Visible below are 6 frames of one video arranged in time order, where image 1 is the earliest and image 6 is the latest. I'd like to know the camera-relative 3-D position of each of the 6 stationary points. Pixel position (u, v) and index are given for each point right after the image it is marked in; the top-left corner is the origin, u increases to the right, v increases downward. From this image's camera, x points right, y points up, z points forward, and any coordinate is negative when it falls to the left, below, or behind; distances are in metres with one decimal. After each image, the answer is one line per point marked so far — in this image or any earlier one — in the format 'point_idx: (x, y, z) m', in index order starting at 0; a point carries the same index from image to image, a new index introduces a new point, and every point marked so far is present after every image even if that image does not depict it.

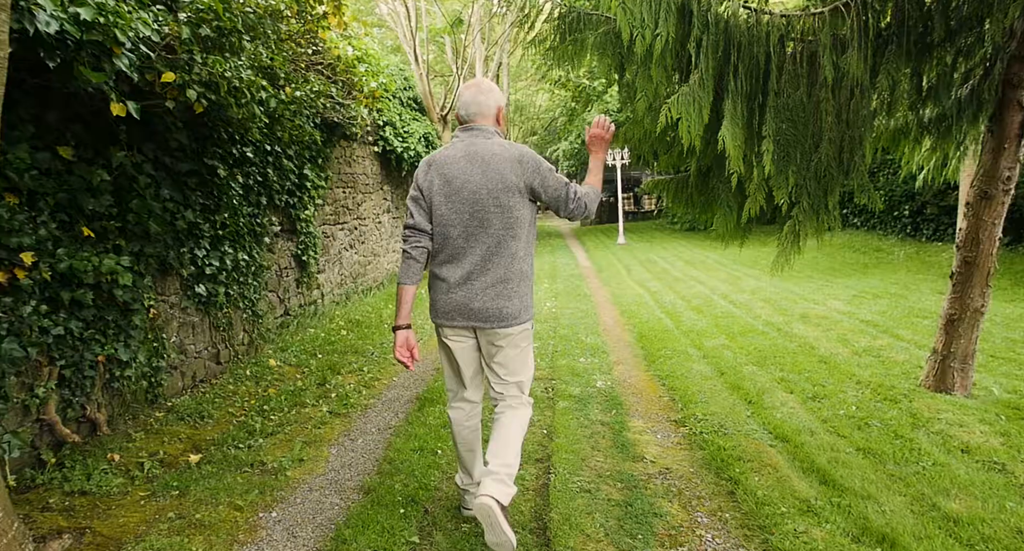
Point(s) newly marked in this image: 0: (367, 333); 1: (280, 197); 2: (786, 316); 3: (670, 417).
0: (-1.5, -0.6, +6.1) m
1: (-2.1, +0.7, +5.6) m
2: (+2.9, -0.4, +6.3) m
3: (+1.0, -0.9, +3.9) m
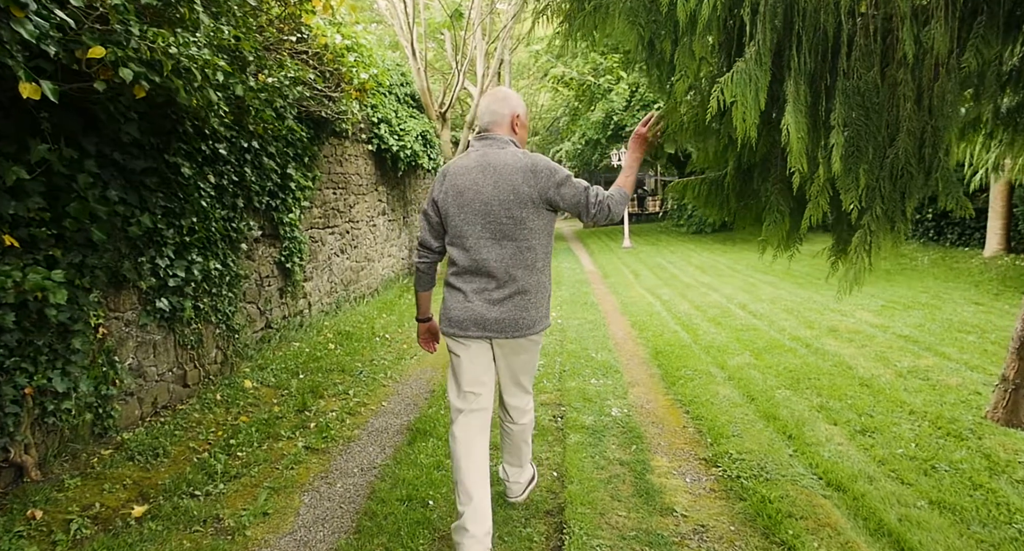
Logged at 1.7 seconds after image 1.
0: (-1.4, -0.7, +5.6) m
1: (-2.1, +0.6, +5.1) m
2: (+2.9, -0.5, +5.8) m
3: (+1.0, -1.0, +3.3) m
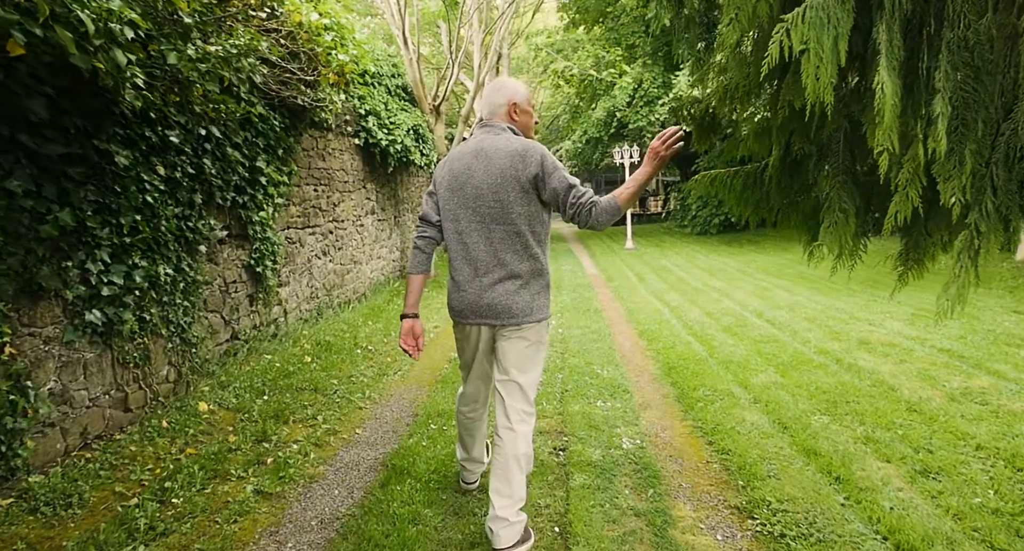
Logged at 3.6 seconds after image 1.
0: (-1.5, -0.7, +5.1) m
1: (-2.1, +0.6, +4.5) m
2: (+2.9, -0.6, +5.2) m
3: (+1.0, -1.0, +2.8) m
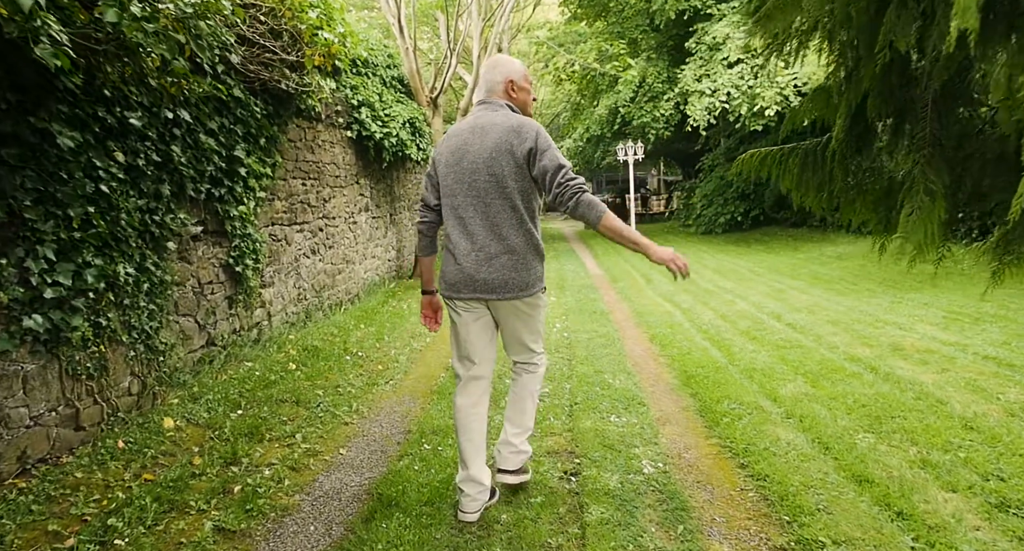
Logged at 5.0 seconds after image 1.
0: (-1.5, -0.7, +4.6) m
1: (-2.1, +0.6, +4.1) m
2: (+2.9, -0.6, +4.8) m
3: (+1.0, -1.0, +2.3) m
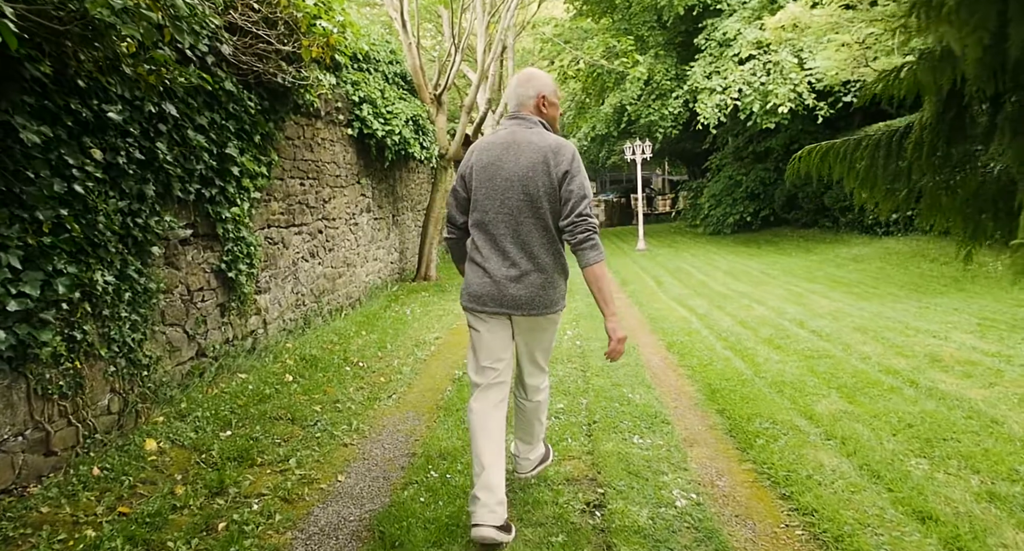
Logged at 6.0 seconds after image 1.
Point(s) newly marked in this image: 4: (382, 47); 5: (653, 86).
0: (-1.4, -0.8, +4.3) m
1: (-2.0, +0.6, +3.8) m
2: (+3.0, -0.6, +4.5) m
3: (+1.1, -1.1, +2.0) m
4: (-1.7, +3.1, +8.1) m
5: (+3.2, +4.3, +13.9) m
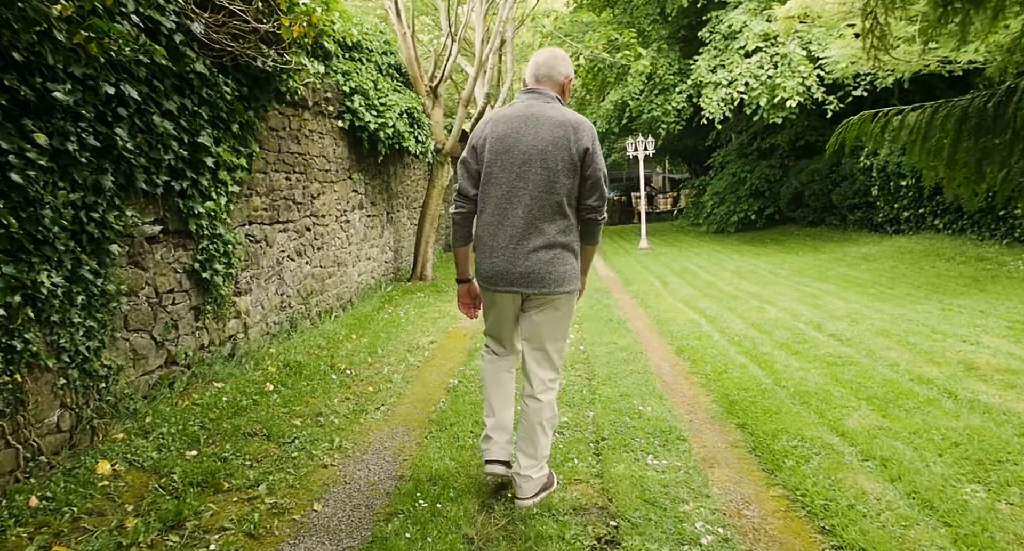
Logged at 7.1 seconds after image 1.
0: (-1.4, -0.8, +4.0) m
1: (-2.0, +0.6, +3.4) m
2: (+2.9, -0.6, +4.2) m
3: (+1.1, -1.1, +1.7) m
4: (-1.7, +3.1, +7.8) m
5: (+3.2, +4.4, +13.5) m
